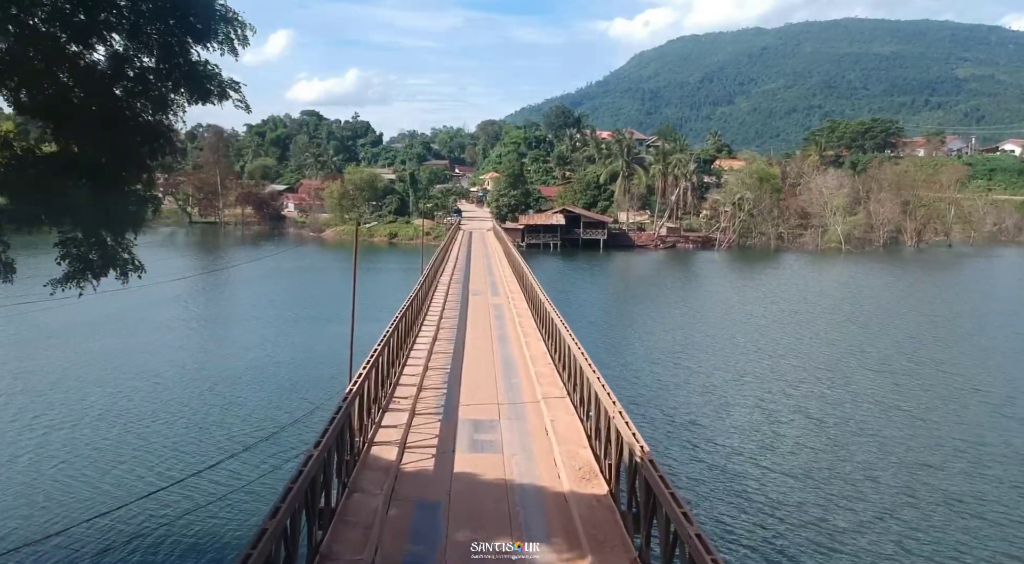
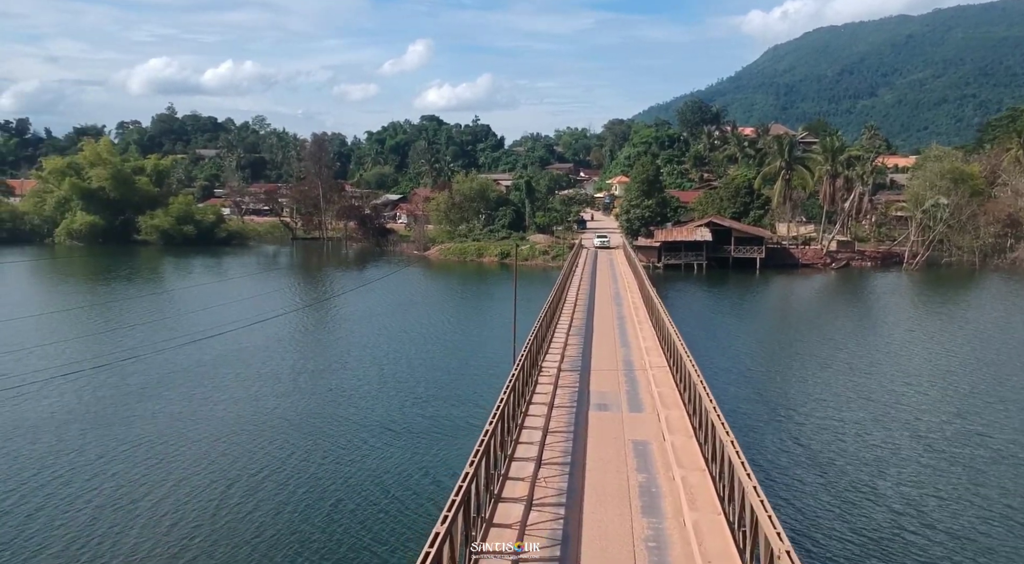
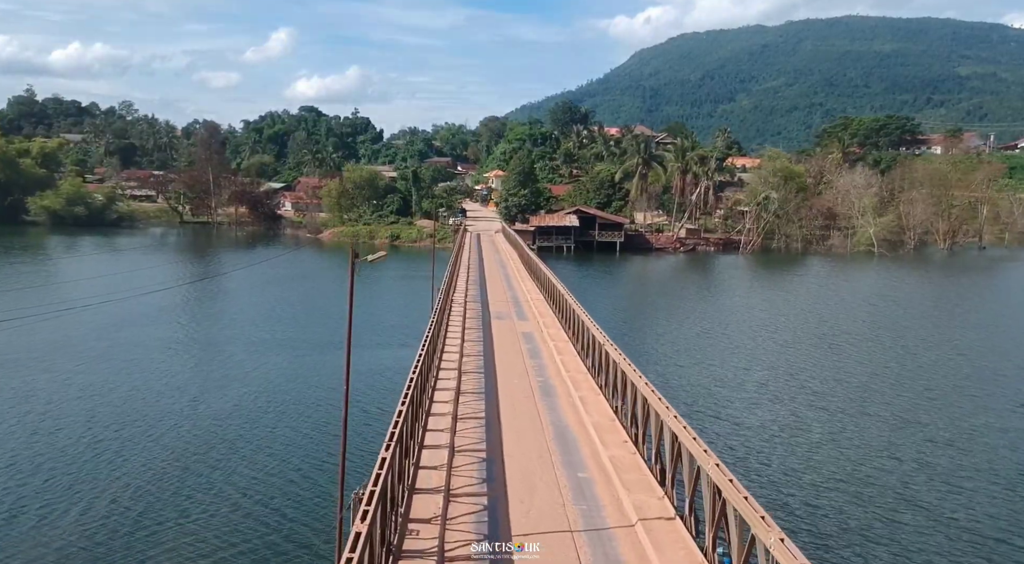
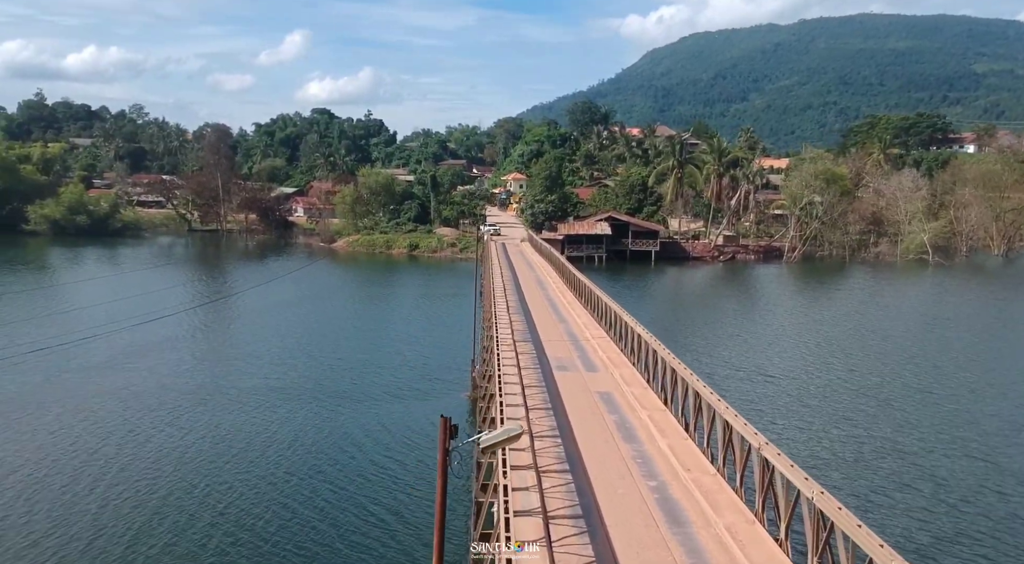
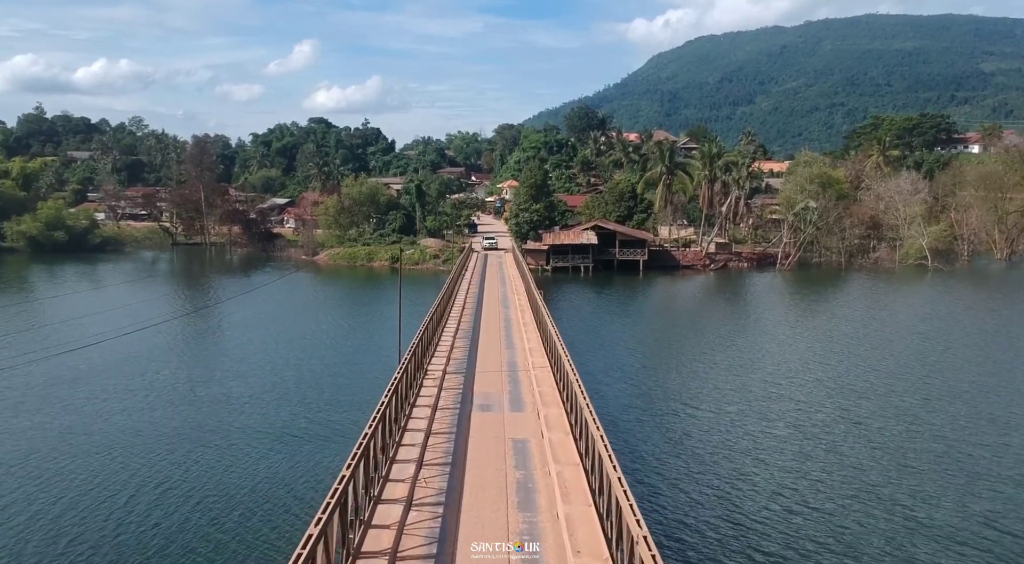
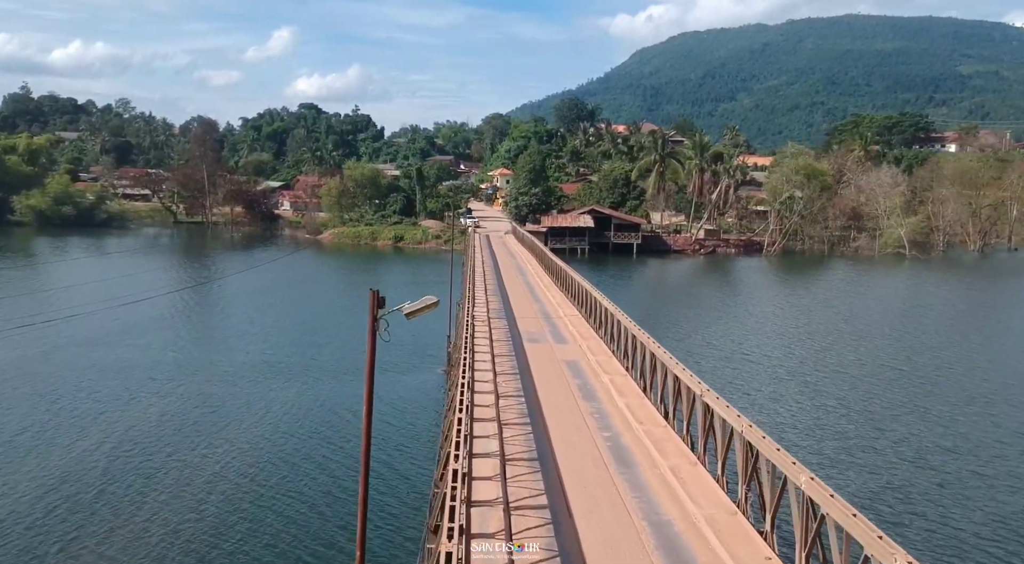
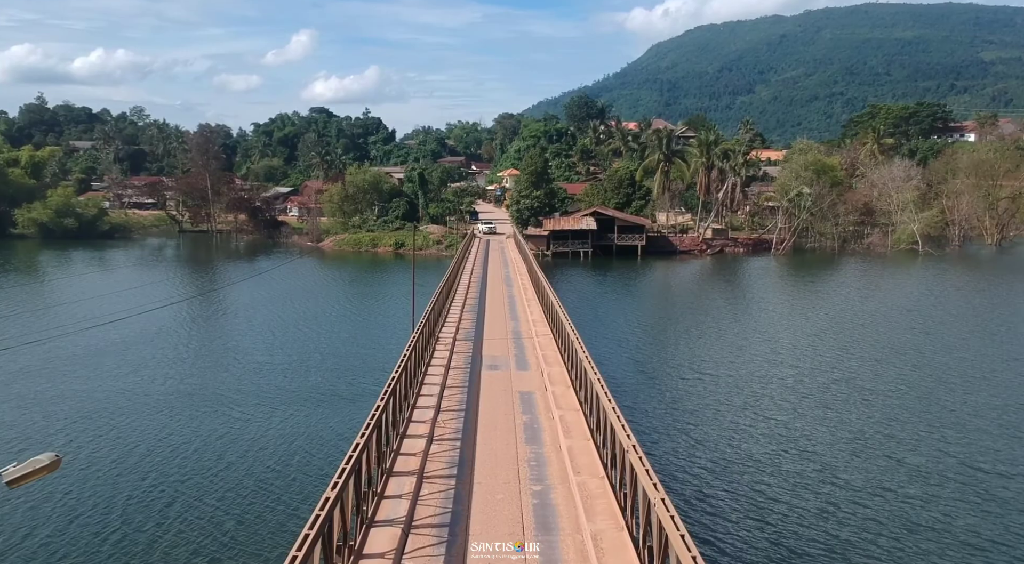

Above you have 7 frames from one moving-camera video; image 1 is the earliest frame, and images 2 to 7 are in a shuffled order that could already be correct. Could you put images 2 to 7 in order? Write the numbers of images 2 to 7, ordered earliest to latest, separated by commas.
3, 6, 4, 7, 5, 2
